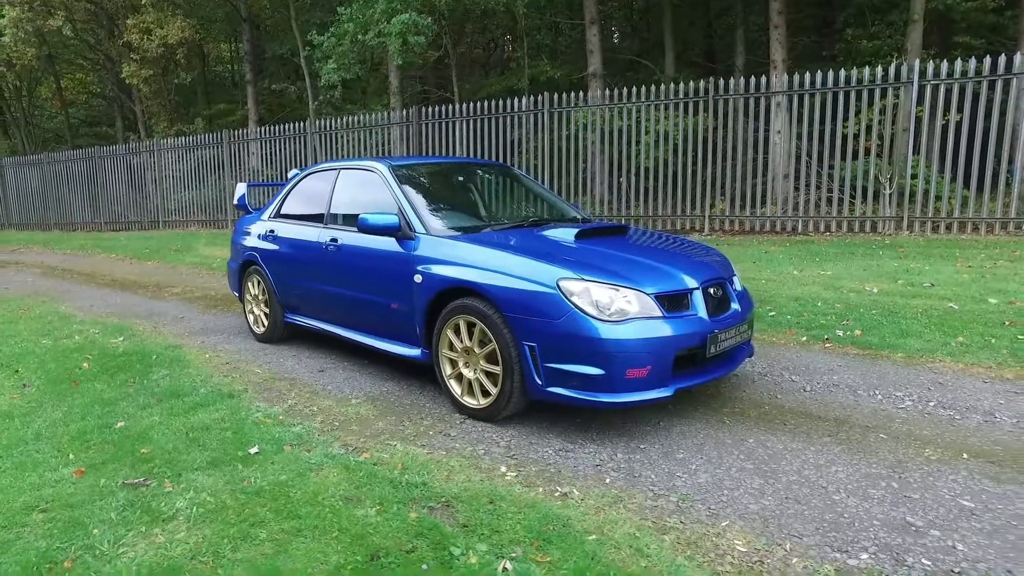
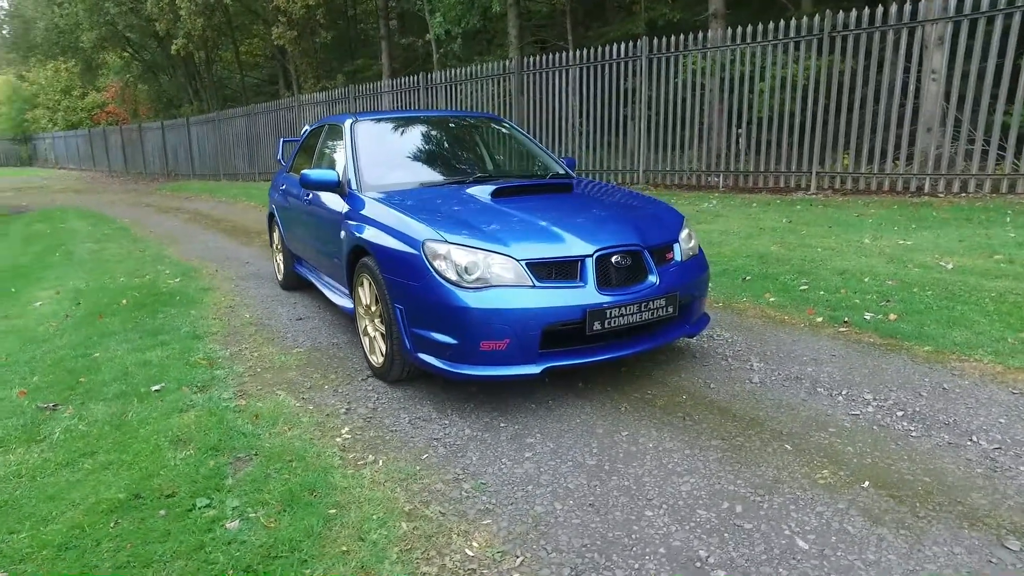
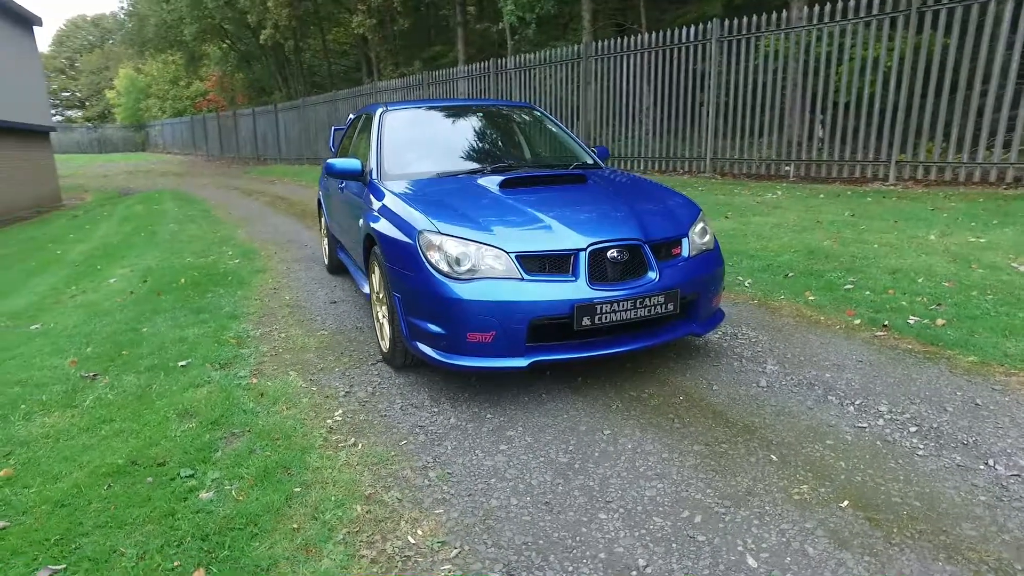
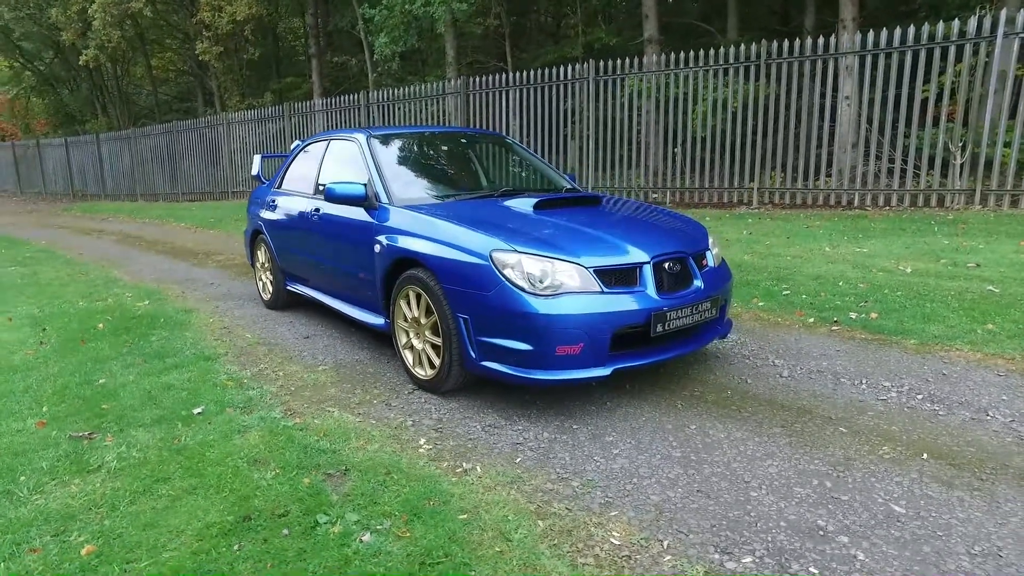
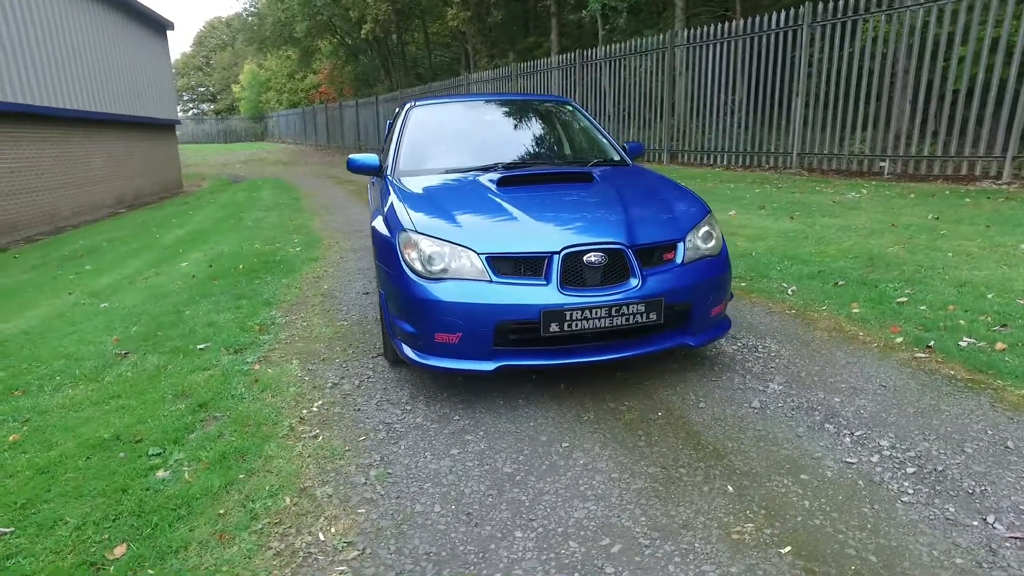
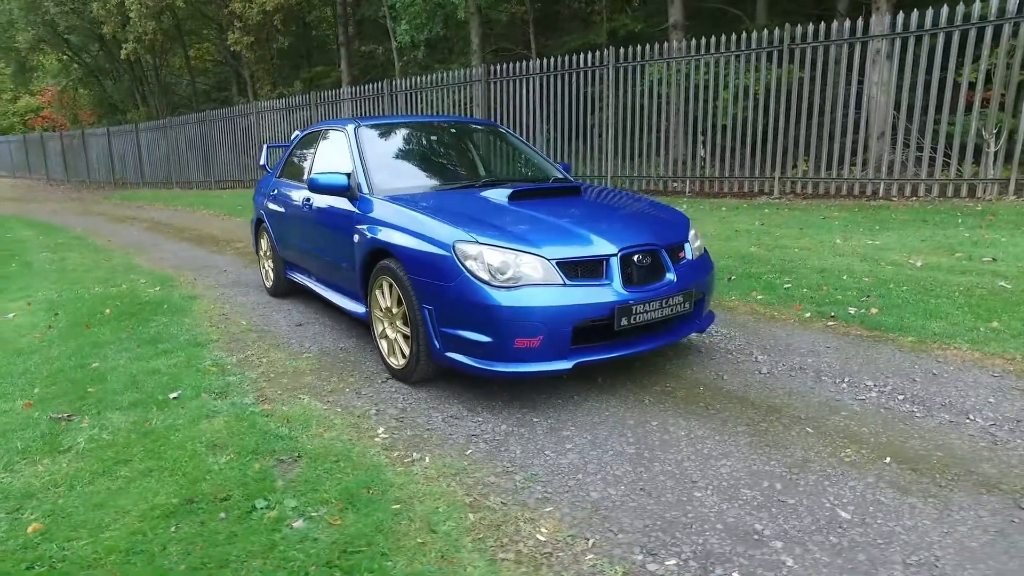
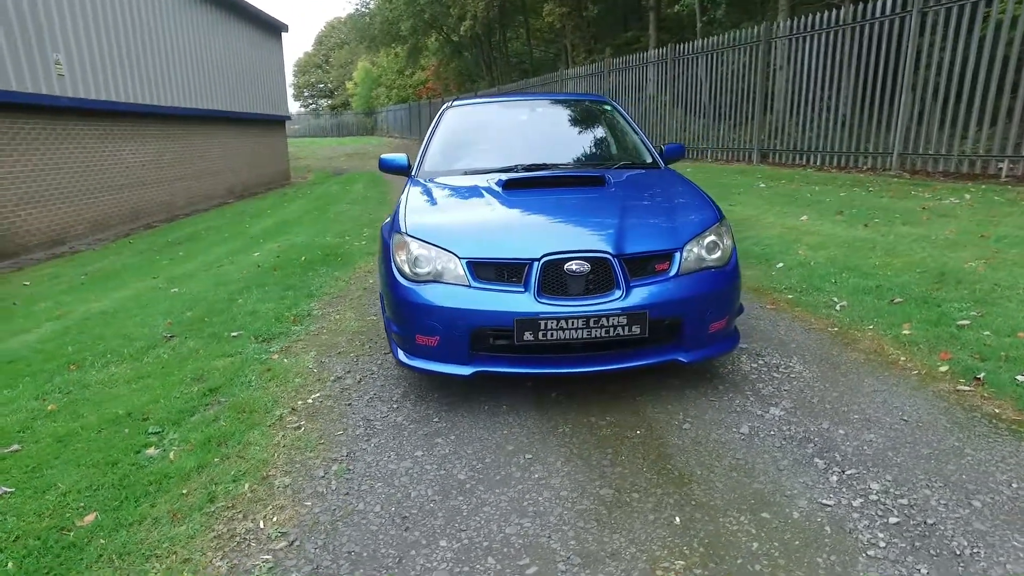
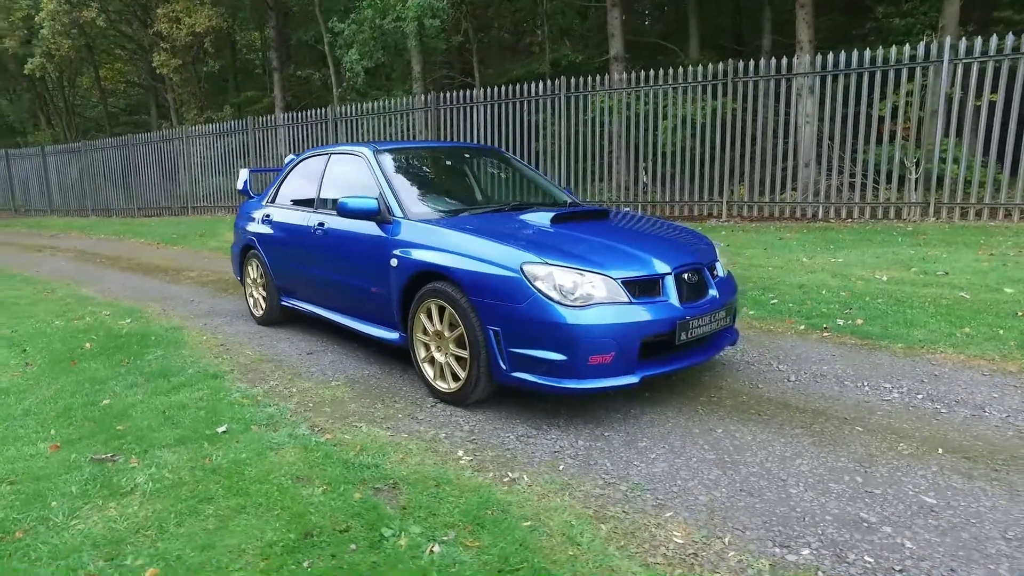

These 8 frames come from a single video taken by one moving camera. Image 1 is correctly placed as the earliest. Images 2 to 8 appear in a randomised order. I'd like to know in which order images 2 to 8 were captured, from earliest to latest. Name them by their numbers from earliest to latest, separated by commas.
8, 4, 6, 2, 3, 5, 7
